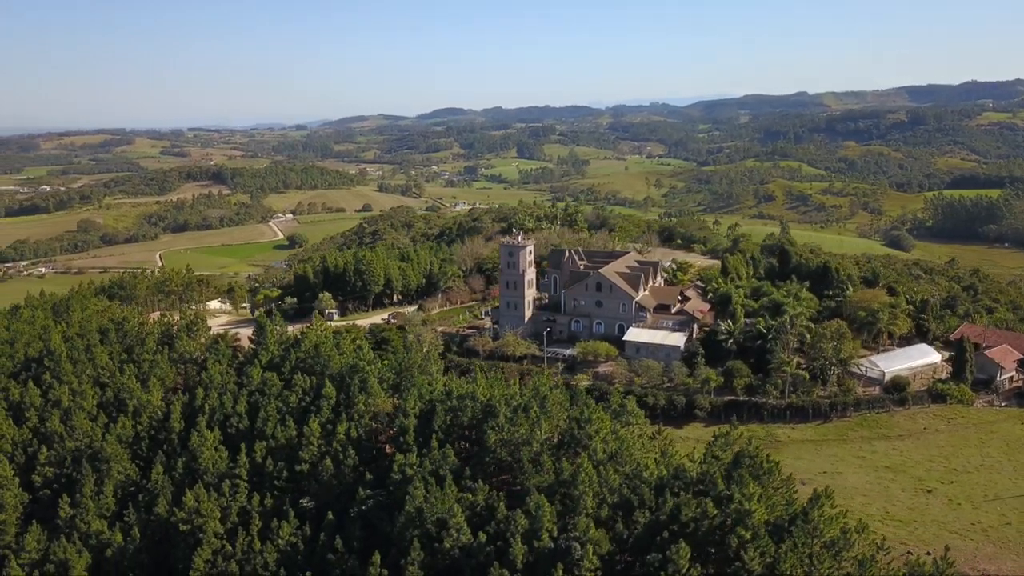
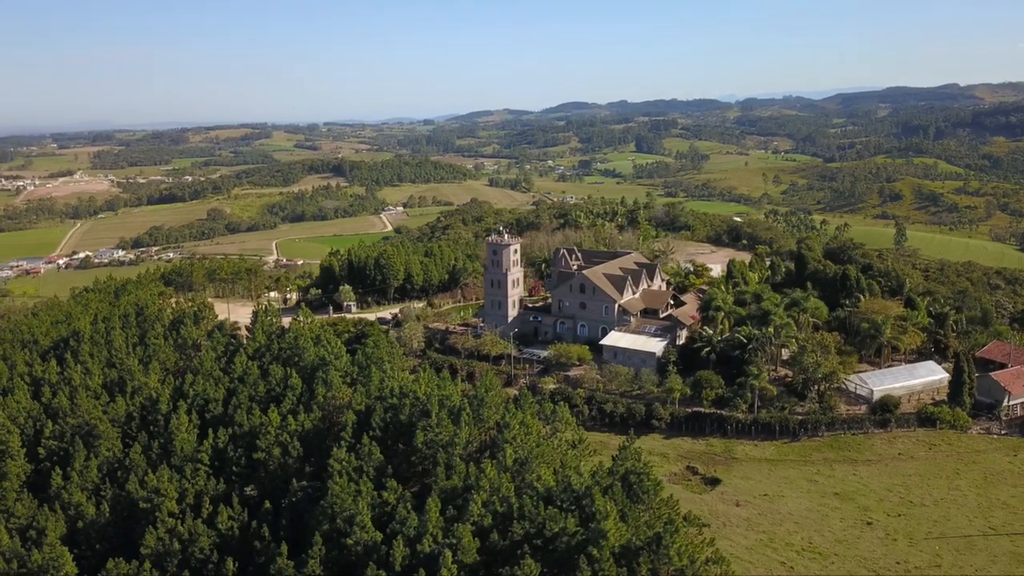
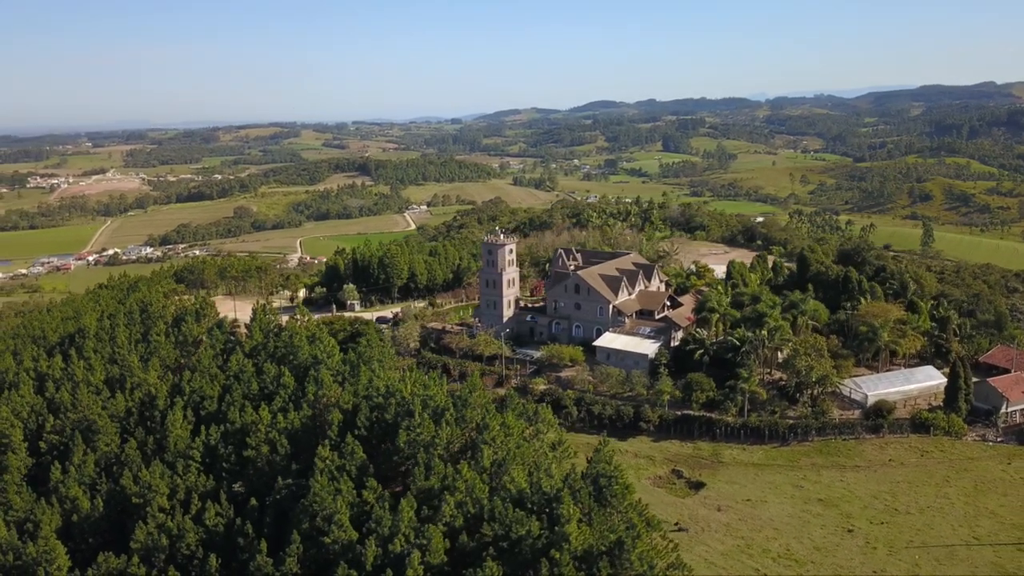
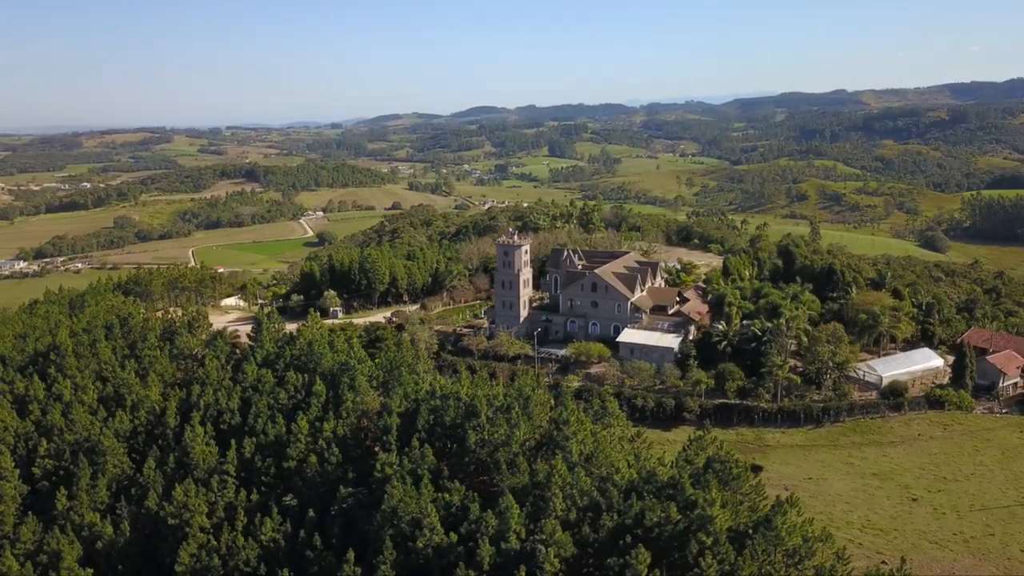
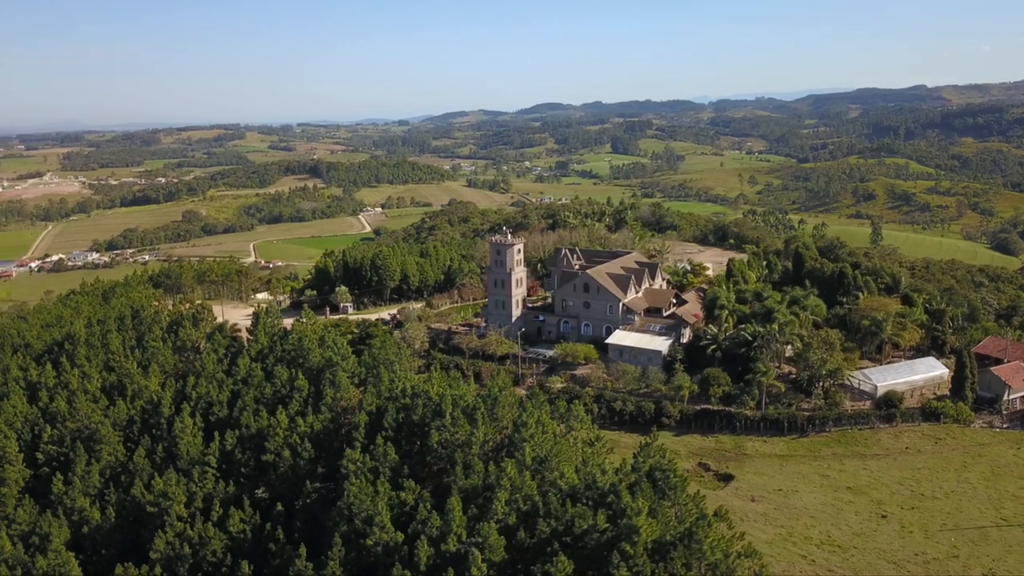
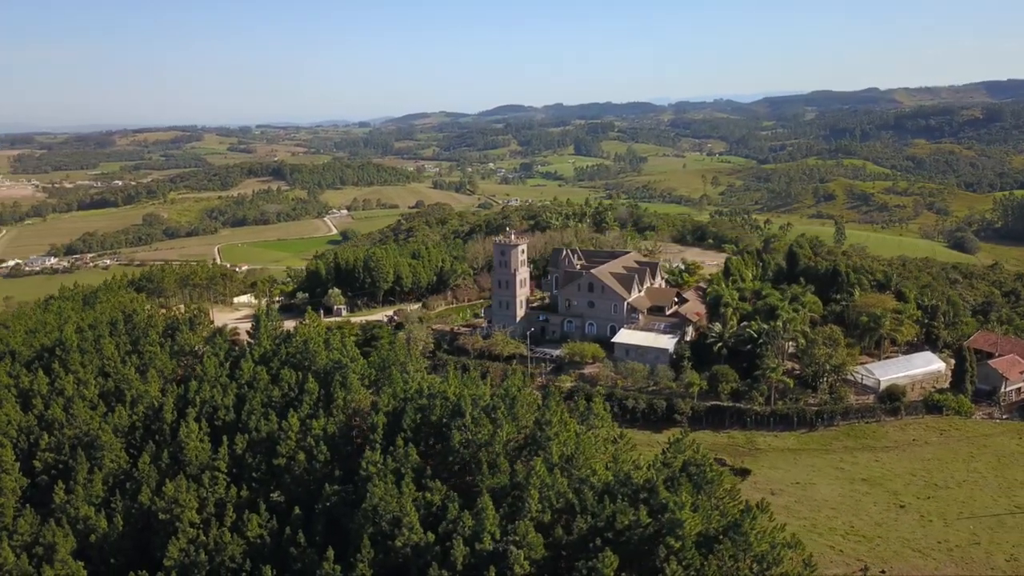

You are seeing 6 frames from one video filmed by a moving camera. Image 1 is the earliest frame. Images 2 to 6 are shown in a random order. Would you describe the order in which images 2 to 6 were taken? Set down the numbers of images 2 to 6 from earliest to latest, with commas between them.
4, 6, 5, 2, 3
